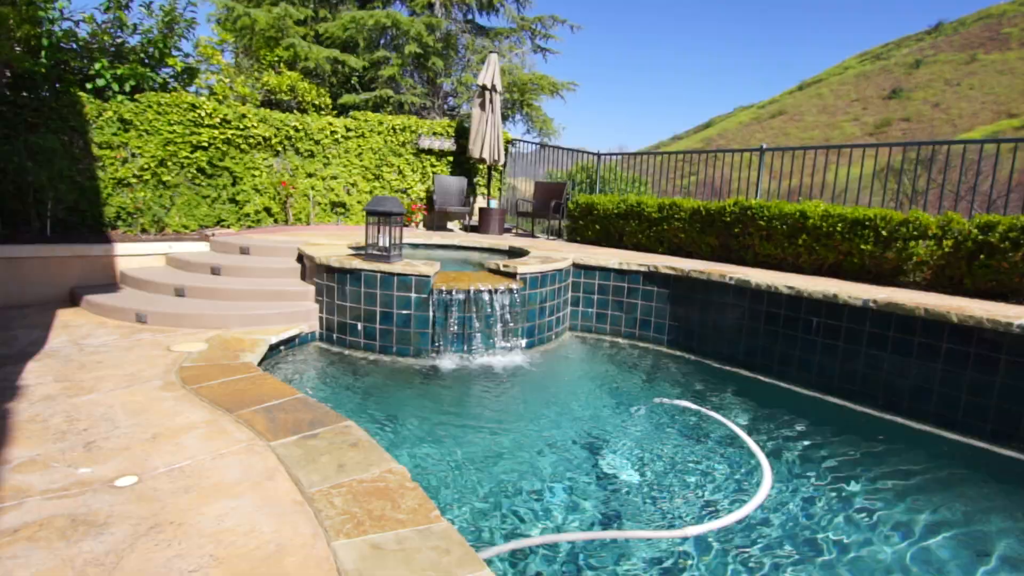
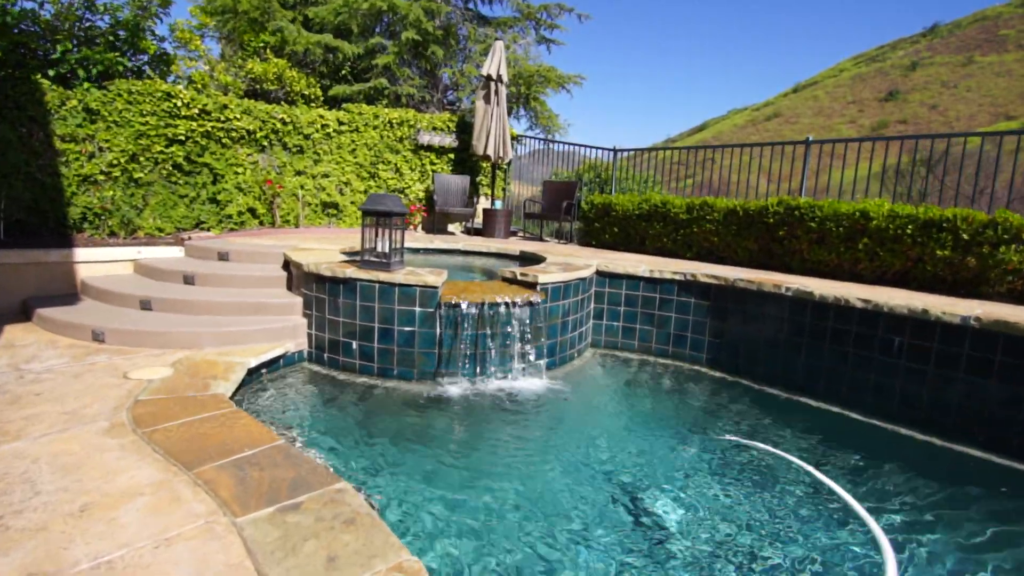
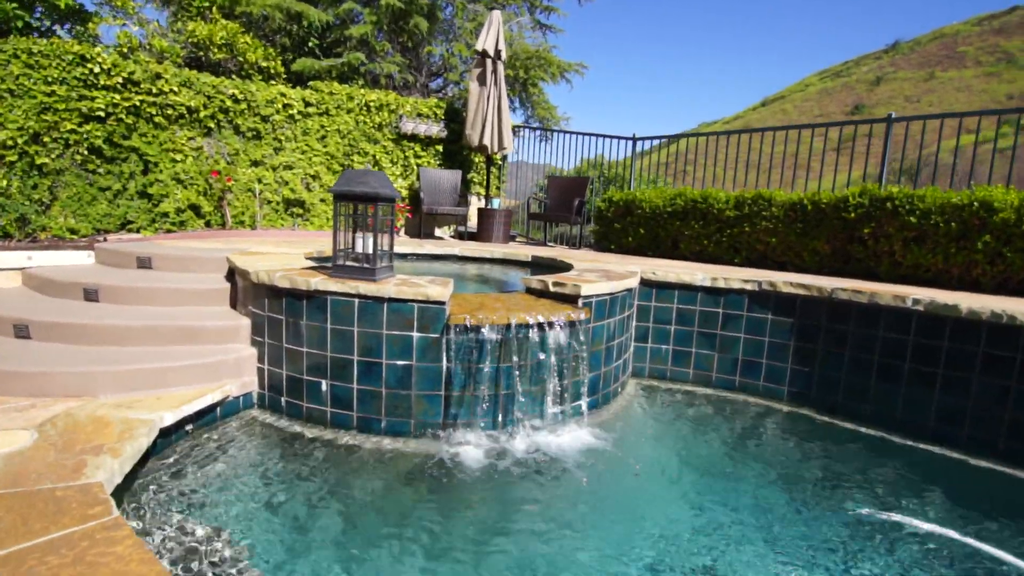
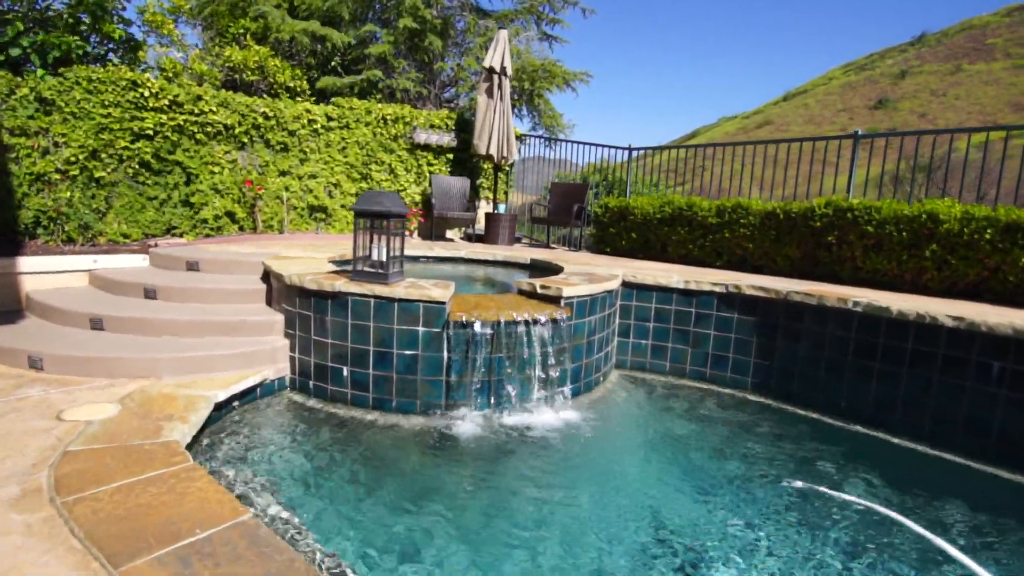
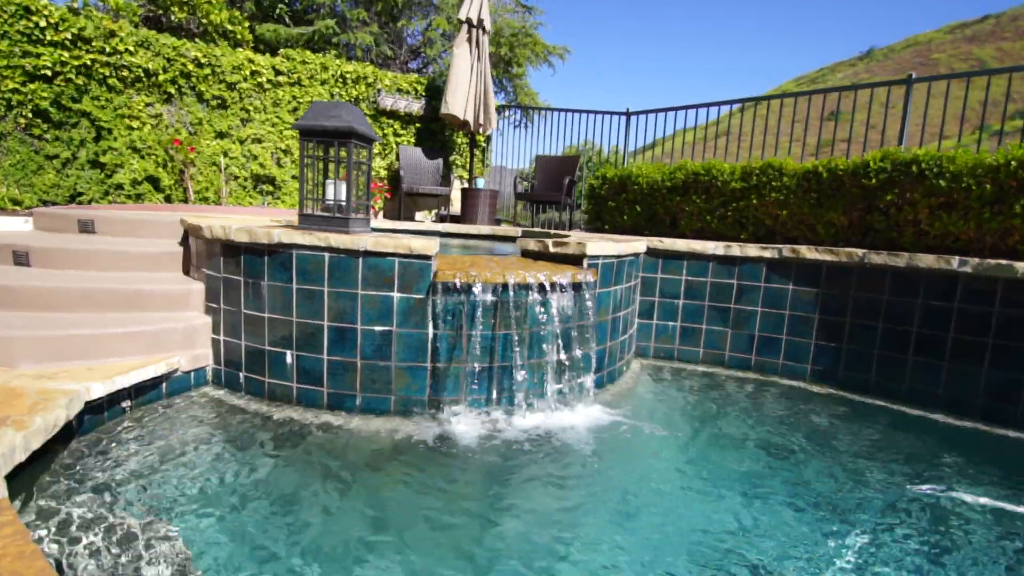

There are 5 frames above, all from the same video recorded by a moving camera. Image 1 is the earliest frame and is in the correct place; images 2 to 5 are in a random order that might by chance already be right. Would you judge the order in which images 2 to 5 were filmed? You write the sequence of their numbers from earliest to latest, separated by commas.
2, 4, 3, 5
